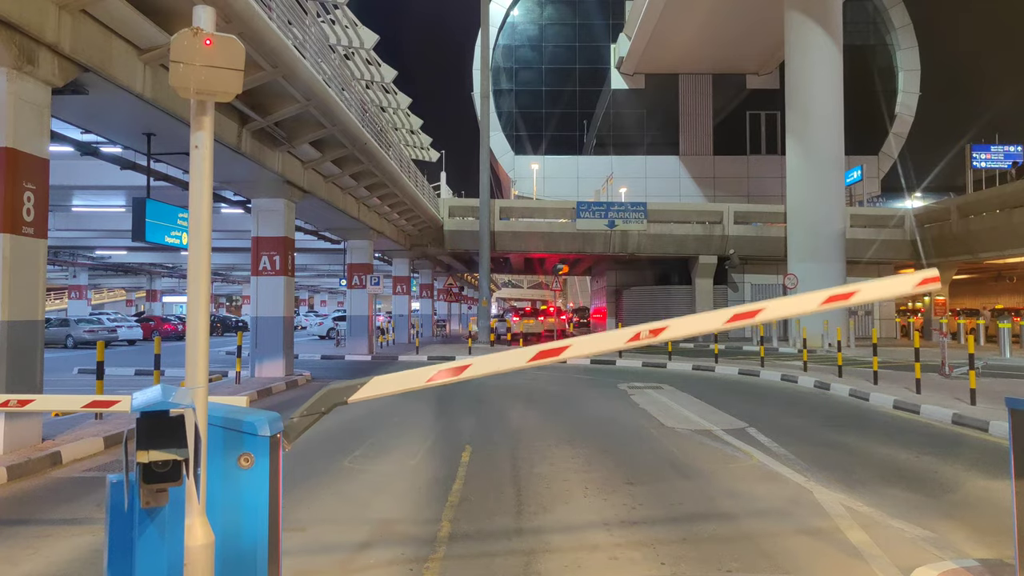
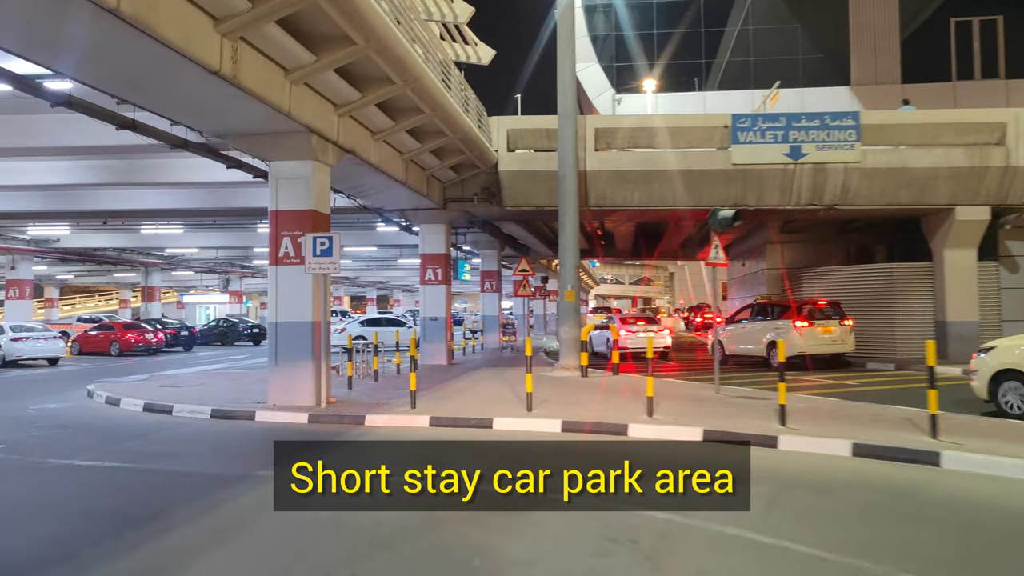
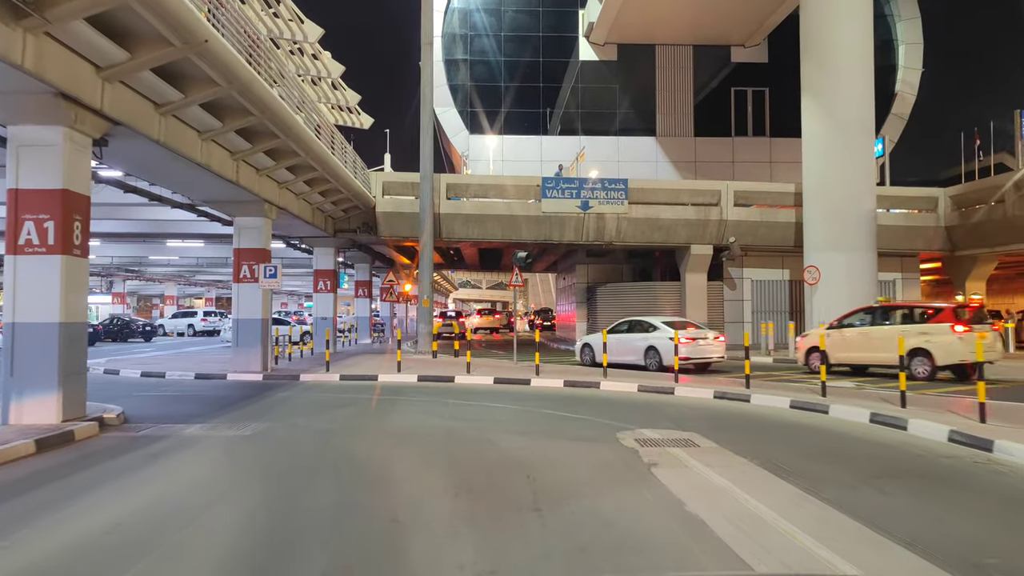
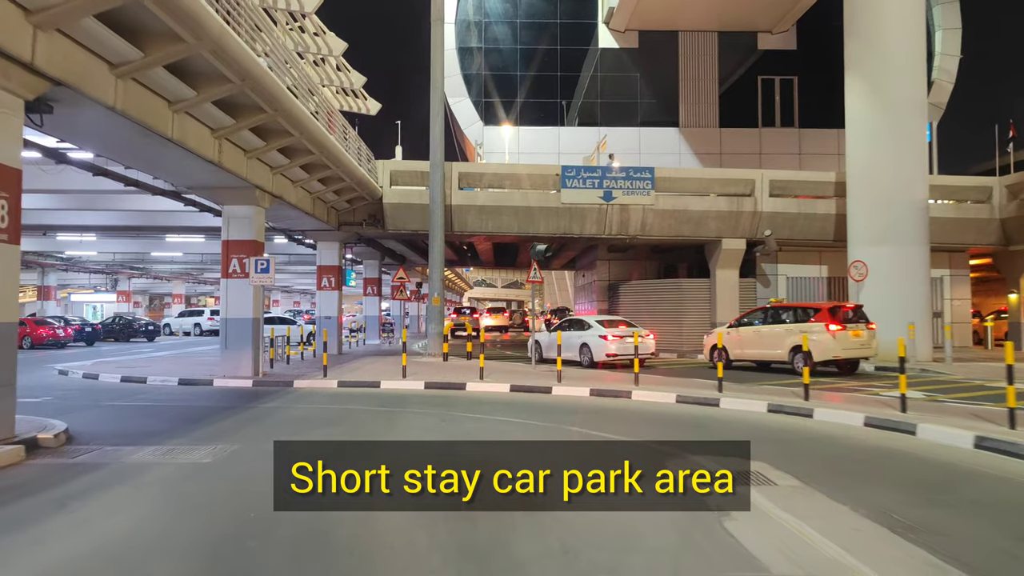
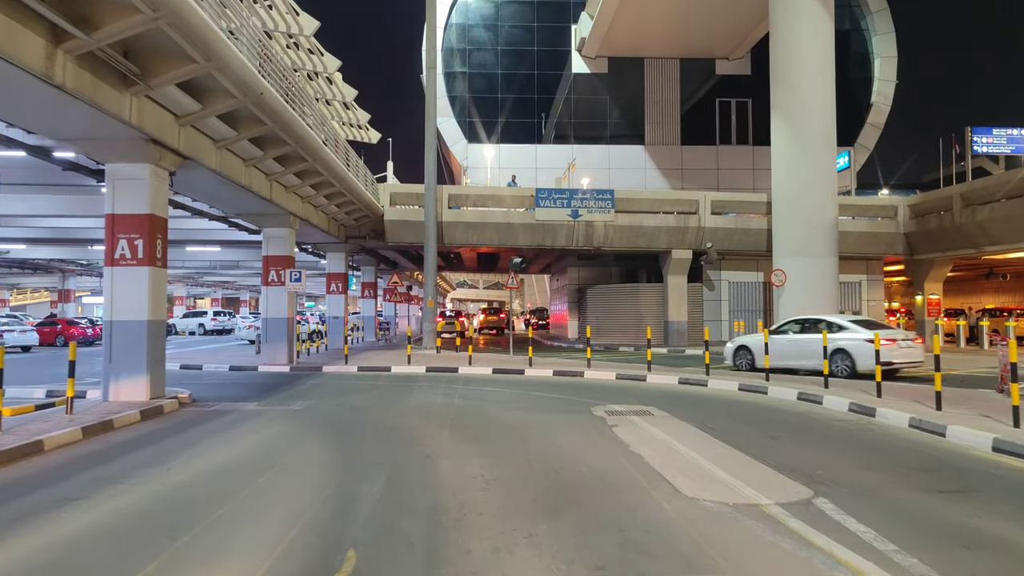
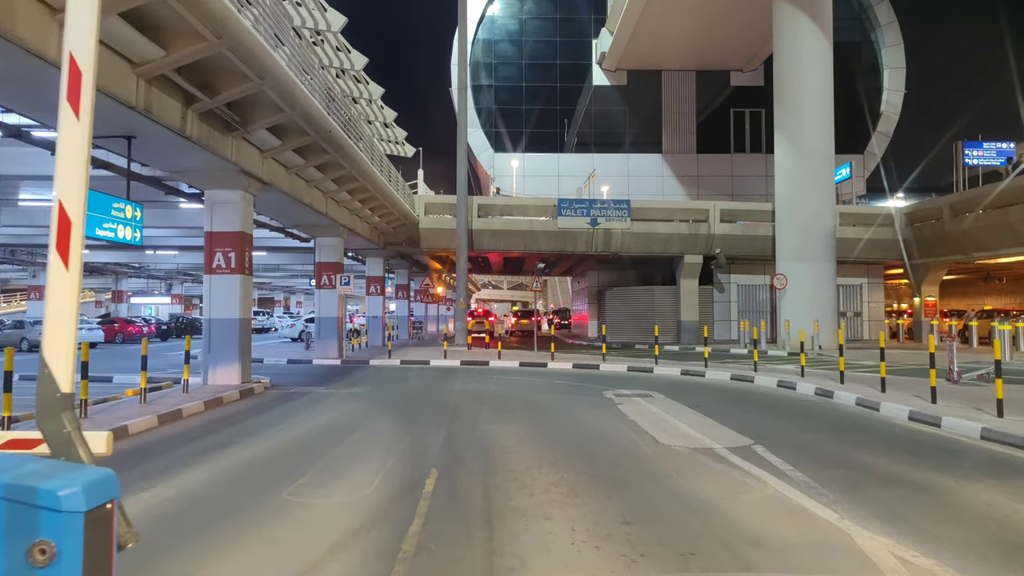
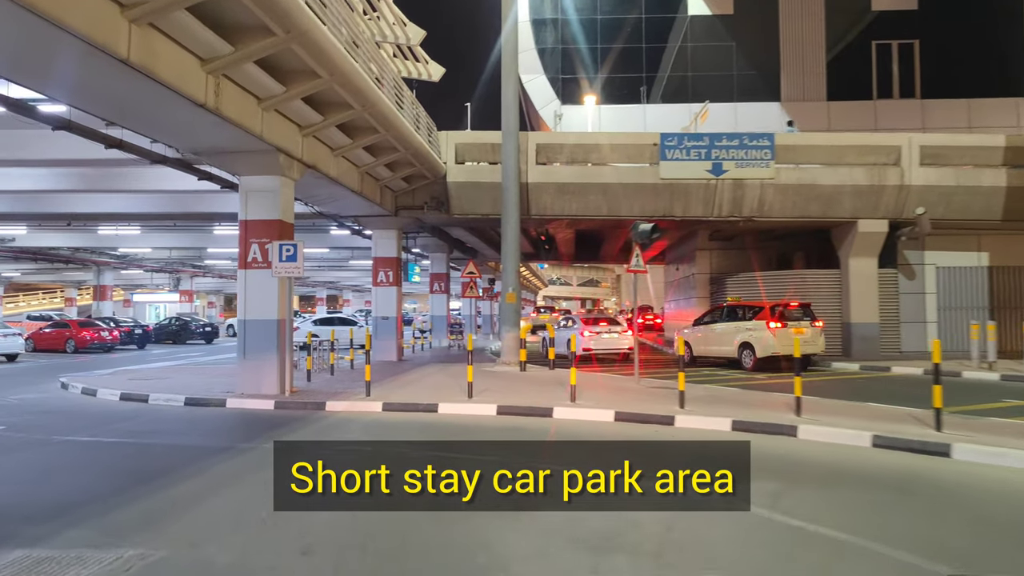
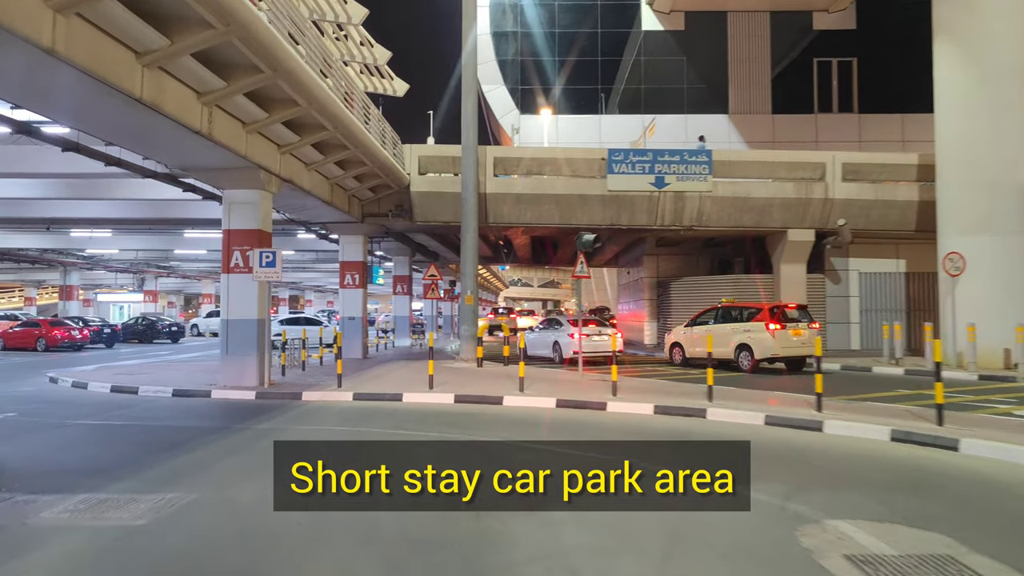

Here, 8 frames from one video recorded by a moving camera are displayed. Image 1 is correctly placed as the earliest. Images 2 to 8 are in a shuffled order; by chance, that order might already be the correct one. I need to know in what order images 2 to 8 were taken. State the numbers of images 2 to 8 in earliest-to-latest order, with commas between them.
6, 5, 3, 4, 8, 7, 2
